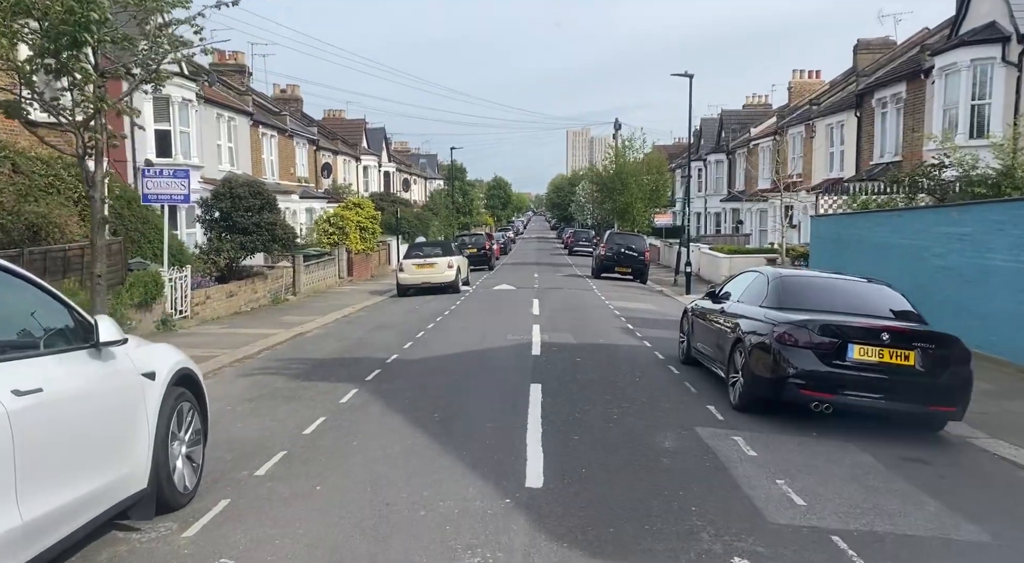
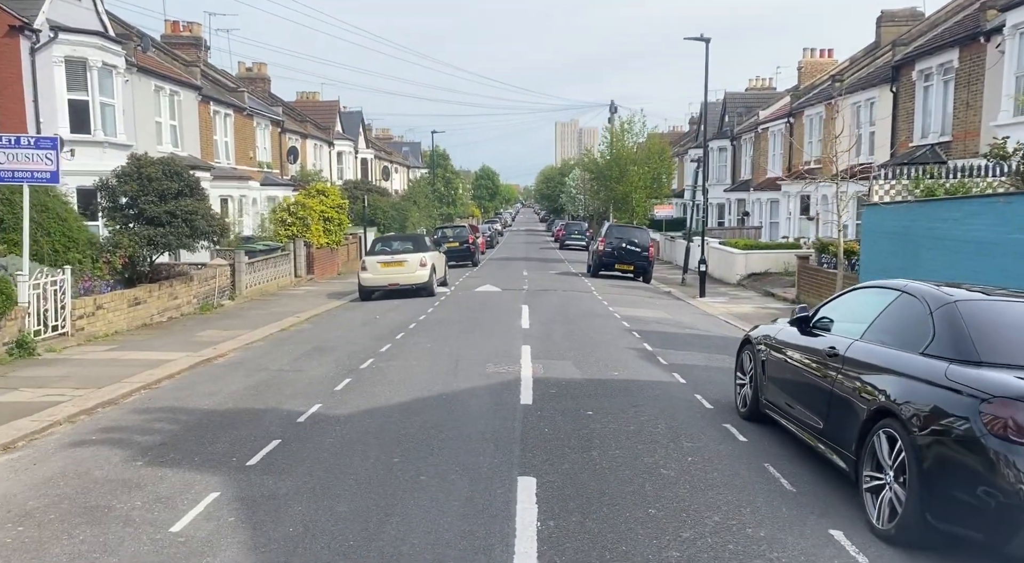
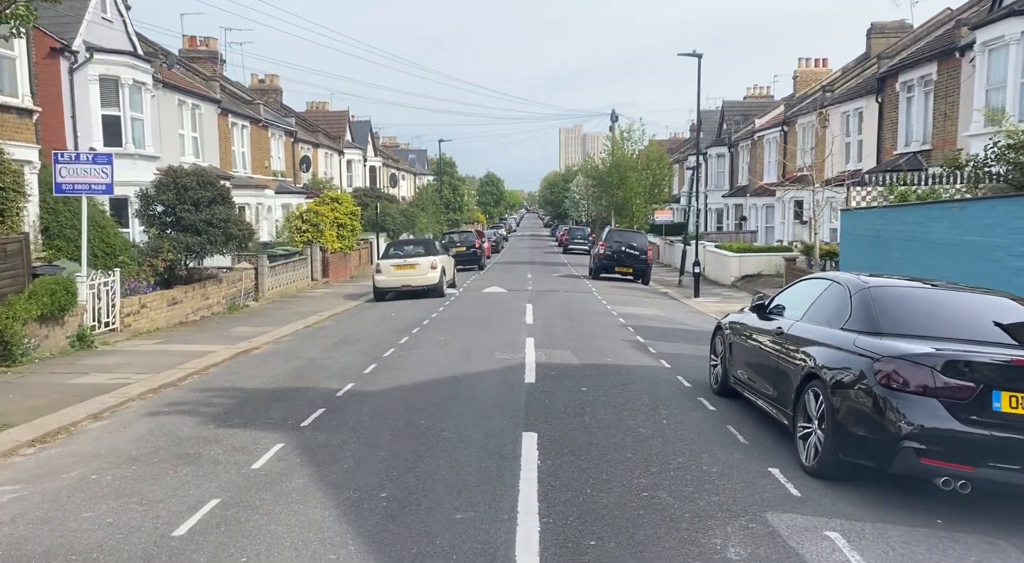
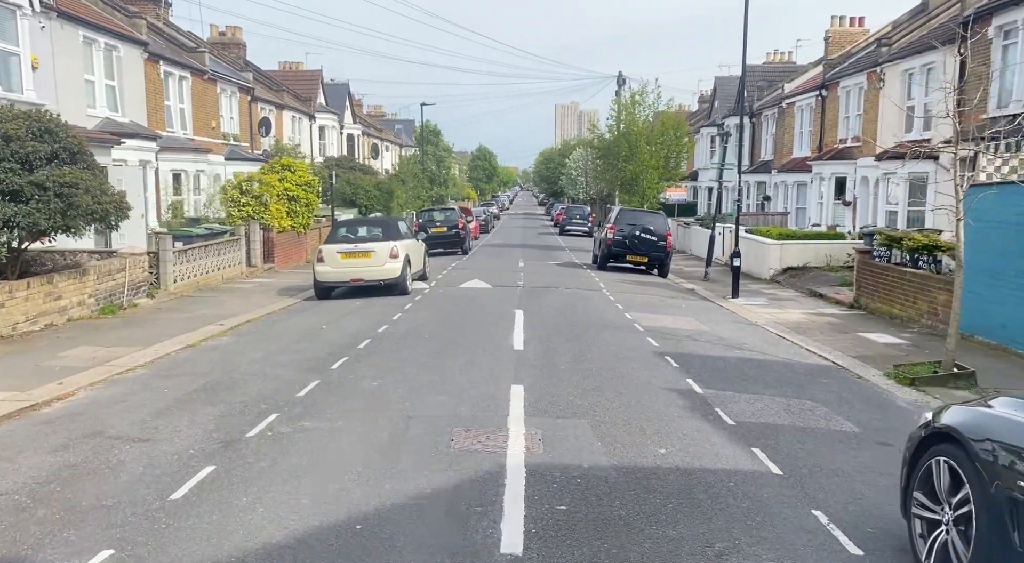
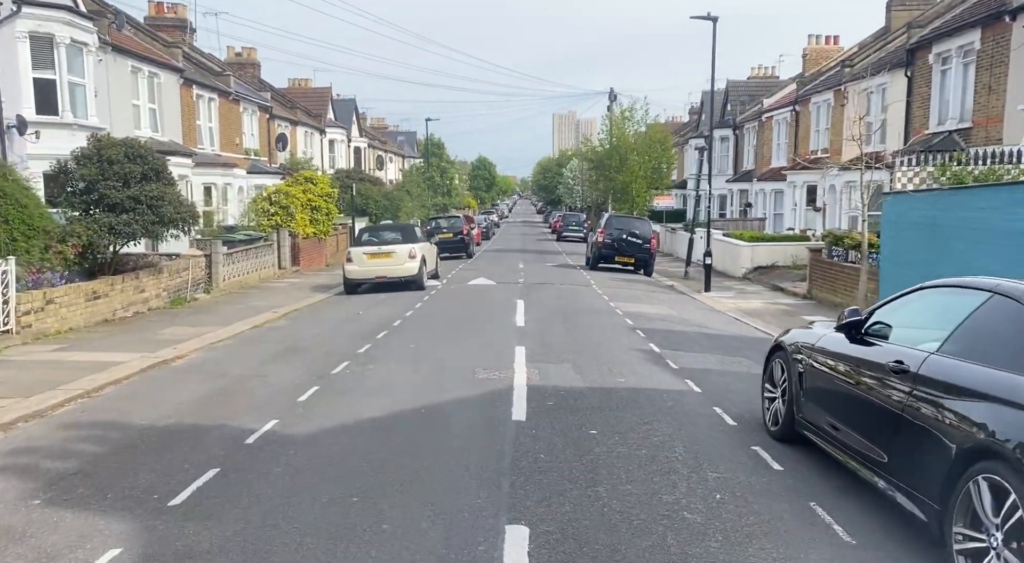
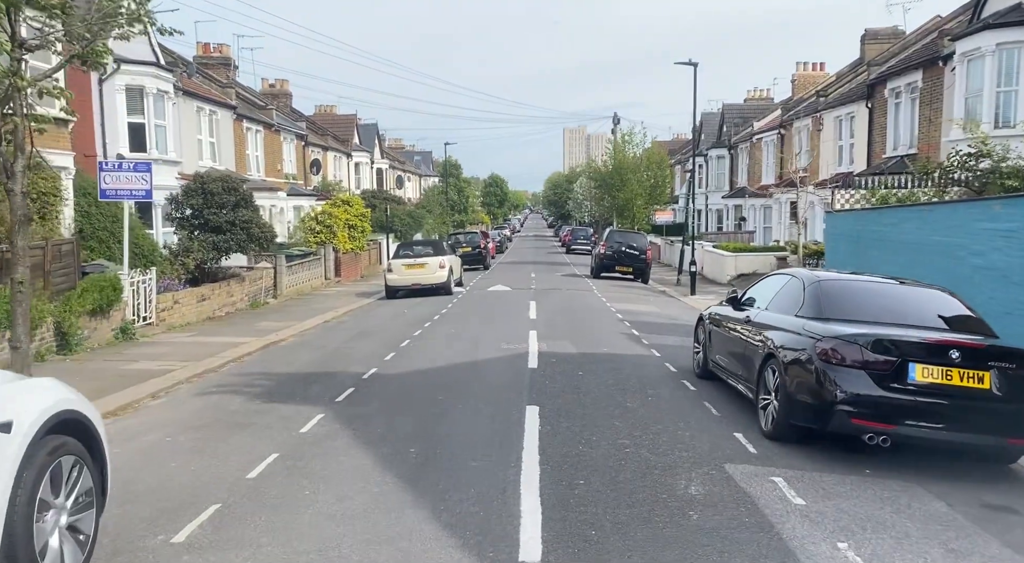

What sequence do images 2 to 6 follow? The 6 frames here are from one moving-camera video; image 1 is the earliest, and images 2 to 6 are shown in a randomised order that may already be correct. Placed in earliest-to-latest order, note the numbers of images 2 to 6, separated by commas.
6, 3, 2, 5, 4
